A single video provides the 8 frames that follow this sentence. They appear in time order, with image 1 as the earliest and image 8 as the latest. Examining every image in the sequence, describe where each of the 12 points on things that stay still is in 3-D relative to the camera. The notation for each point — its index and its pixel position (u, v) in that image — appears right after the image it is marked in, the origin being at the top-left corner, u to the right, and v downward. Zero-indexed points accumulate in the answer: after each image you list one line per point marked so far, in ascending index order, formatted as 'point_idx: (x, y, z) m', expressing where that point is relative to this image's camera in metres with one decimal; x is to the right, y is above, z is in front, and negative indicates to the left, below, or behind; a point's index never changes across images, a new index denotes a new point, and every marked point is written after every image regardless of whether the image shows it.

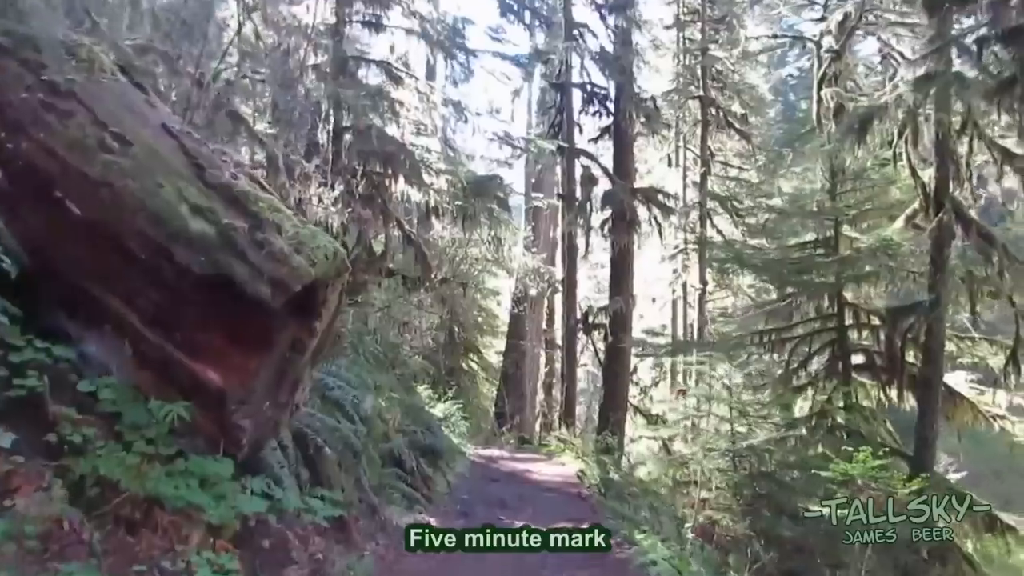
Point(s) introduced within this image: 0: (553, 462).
0: (+0.5, -2.1, +12.4) m
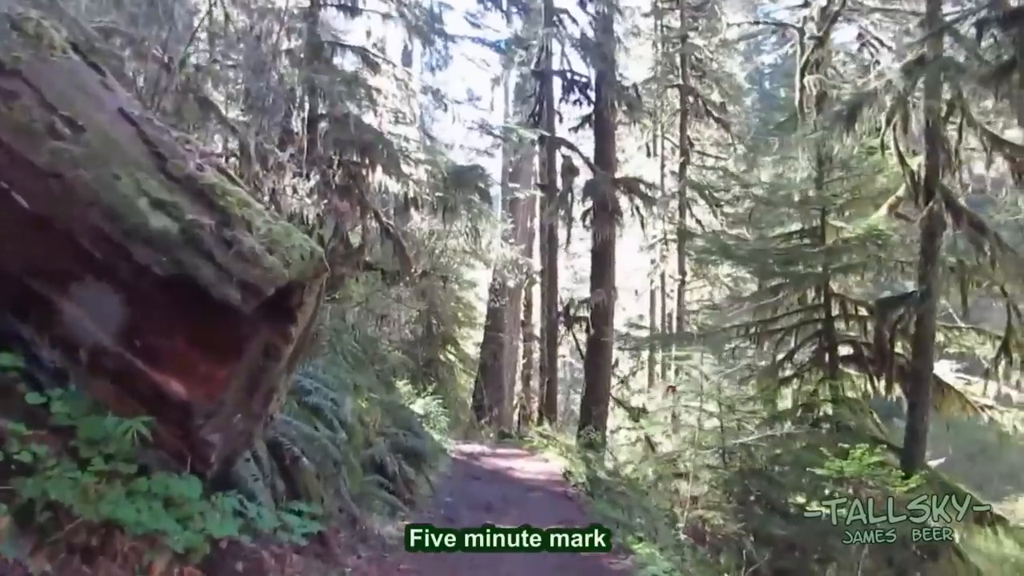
0: (+0.3, -2.0, +12.1) m
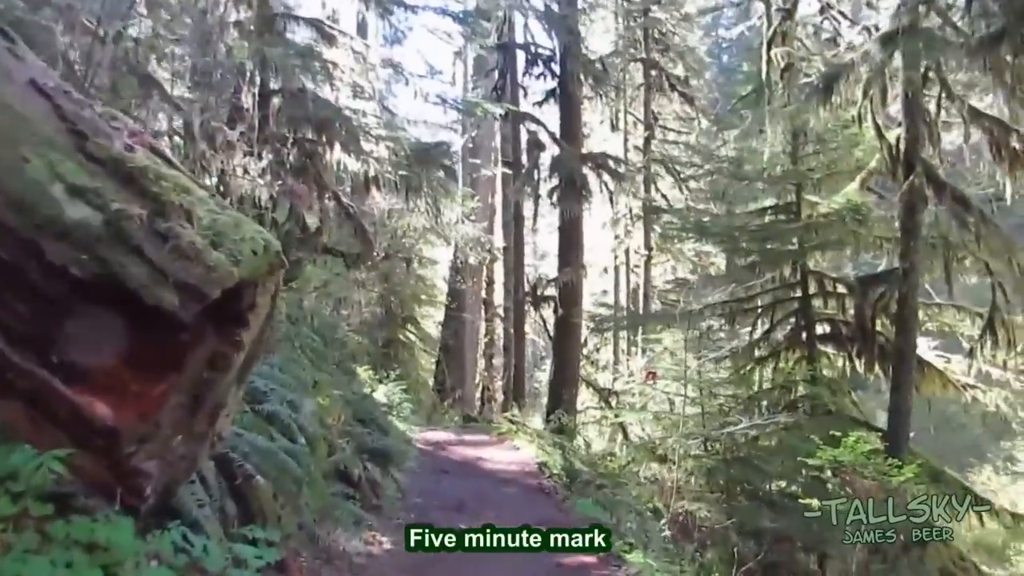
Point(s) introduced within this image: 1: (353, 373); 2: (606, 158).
0: (-0.1, -1.8, +11.7) m
1: (-1.9, -1.0, +12.2) m
2: (+1.3, +1.8, +14.3) m
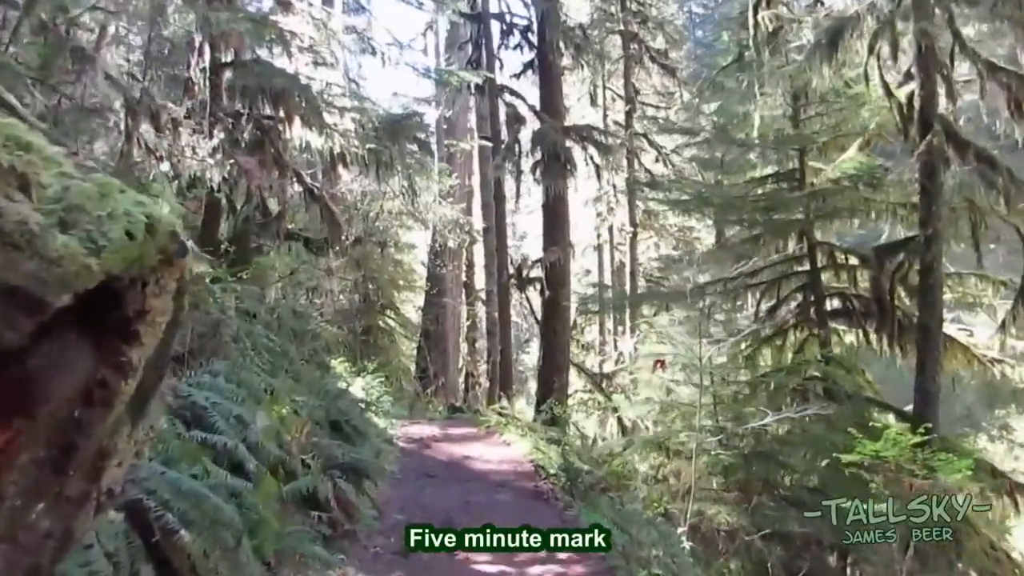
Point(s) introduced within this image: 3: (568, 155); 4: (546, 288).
0: (-0.2, -1.6, +10.8) m
1: (-2.0, -0.9, +11.3) m
2: (+1.0, +2.1, +13.4) m
3: (+0.7, +1.7, +13.3) m
4: (+0.5, 0.0, +13.5) m
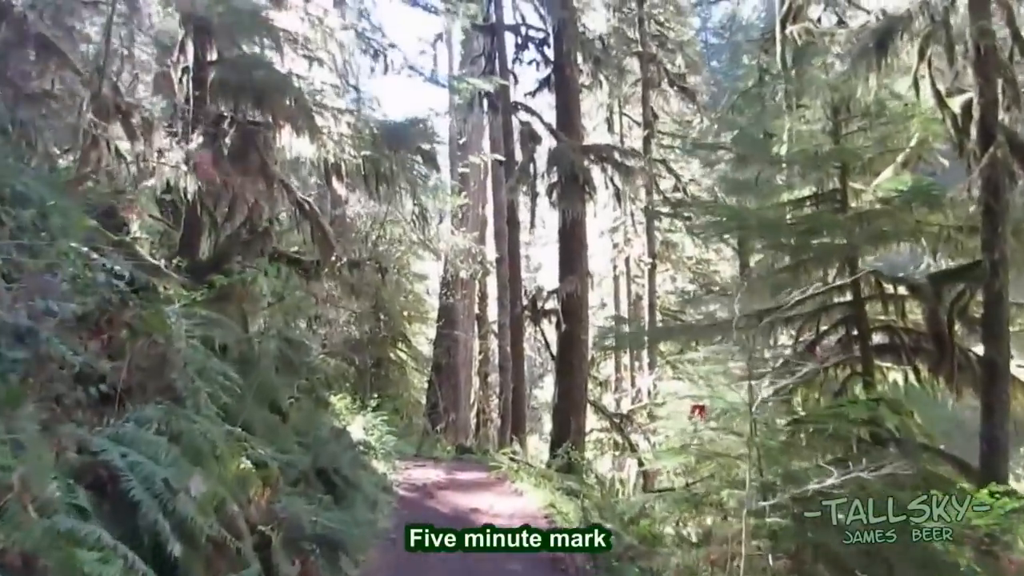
0: (-0.1, -1.9, +9.8) m
1: (-1.9, -1.2, +10.3) m
2: (+1.2, +1.7, +12.5) m
3: (+0.9, +1.4, +12.4) m
4: (+0.6, -0.4, +12.6) m
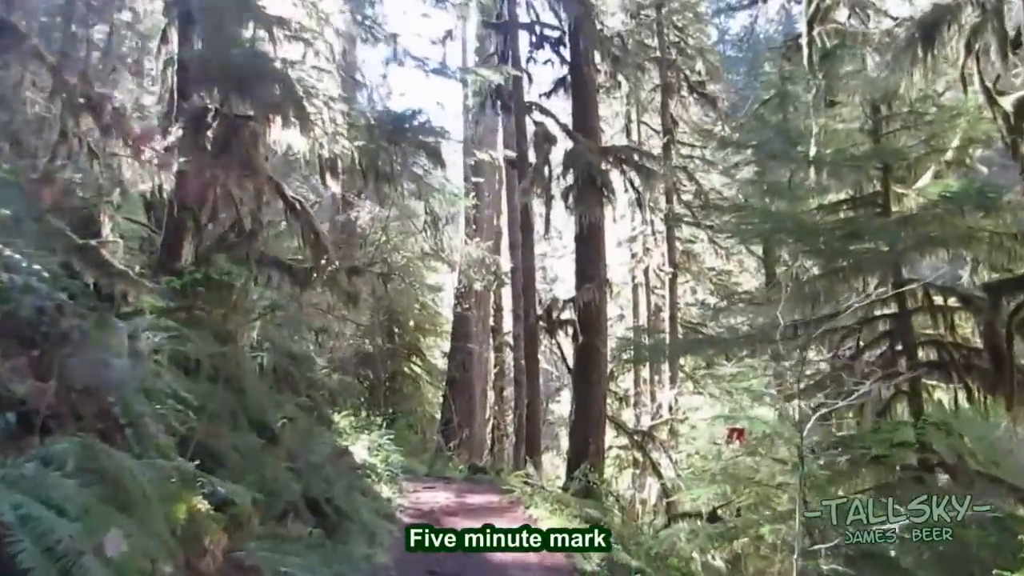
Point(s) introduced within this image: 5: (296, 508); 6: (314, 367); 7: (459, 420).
0: (+0.1, -2.0, +9.0) m
1: (-1.8, -1.3, +9.6) m
2: (+1.4, +1.6, +11.8) m
3: (+1.1, +1.2, +11.7) m
4: (+0.8, -0.5, +11.8) m
5: (-1.2, -1.3, +6.0) m
6: (-2.2, -0.9, +11.3) m
7: (-0.9, -2.3, +18.1) m
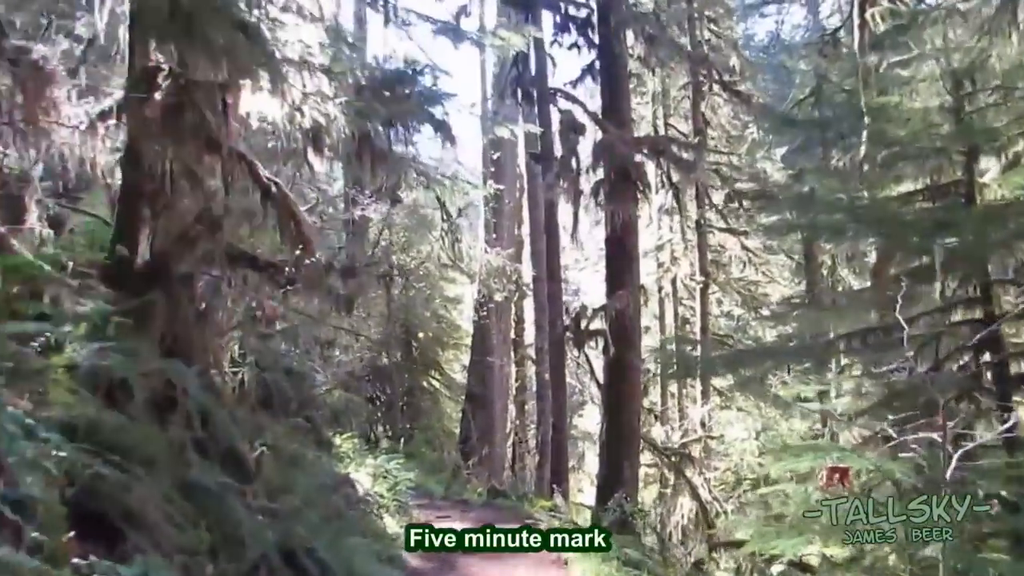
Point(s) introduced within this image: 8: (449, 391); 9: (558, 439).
0: (+0.2, -2.0, +7.8) m
1: (-1.6, -1.3, +8.4) m
2: (+1.6, +1.5, +10.5) m
3: (+1.3, +1.2, +10.5) m
4: (+1.0, -0.6, +10.6) m
5: (-1.1, -1.2, +4.8) m
6: (-1.9, -0.9, +10.1) m
7: (-0.6, -2.5, +16.9) m
8: (-1.2, -2.0, +19.3) m
9: (+0.6, -2.0, +13.8) m
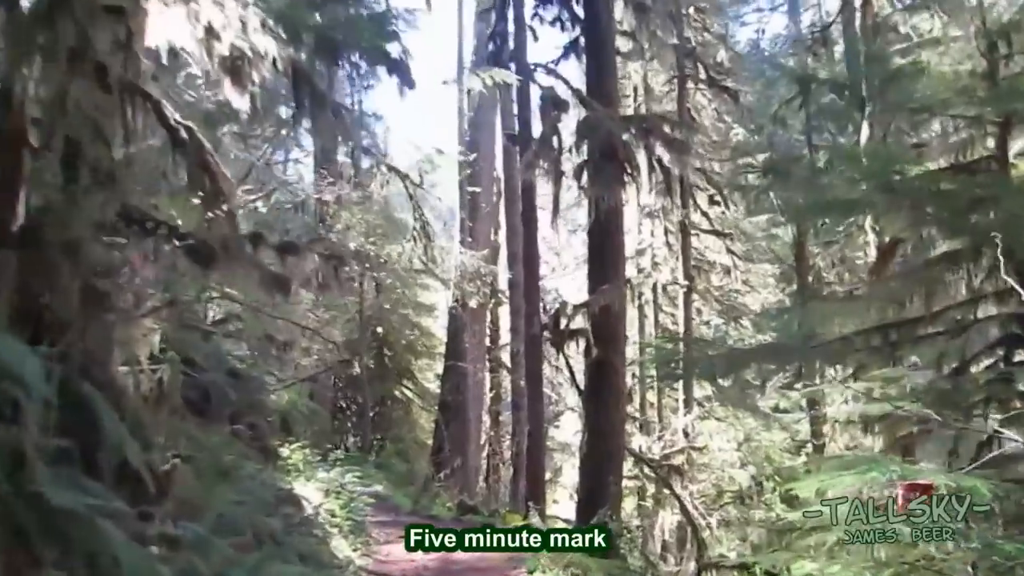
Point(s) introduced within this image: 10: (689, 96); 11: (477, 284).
0: (0.0, -1.9, +6.7) m
1: (-1.8, -1.2, +7.3) m
2: (+1.3, +1.5, +9.5) m
3: (+1.0, +1.2, +9.5) m
4: (+0.8, -0.5, +9.6) m
5: (-1.2, -1.1, +3.7) m
6: (-2.2, -0.9, +9.0) m
7: (-1.0, -2.5, +15.8) m
8: (-1.7, -2.0, +18.2) m
9: (+0.3, -2.0, +12.8) m
10: (+3.3, +3.6, +19.1) m
11: (-0.5, +0.1, +13.6) m
